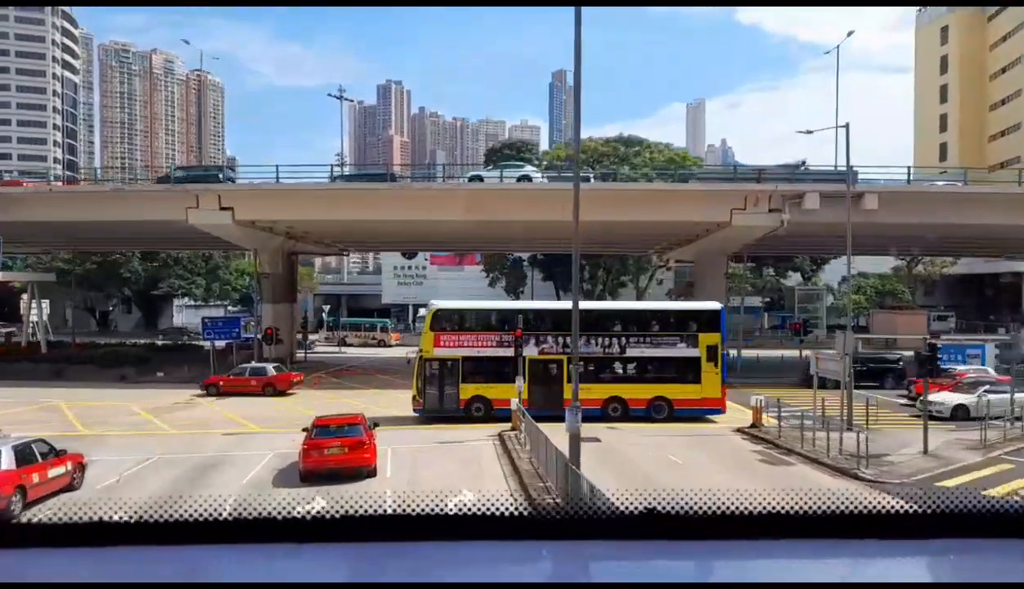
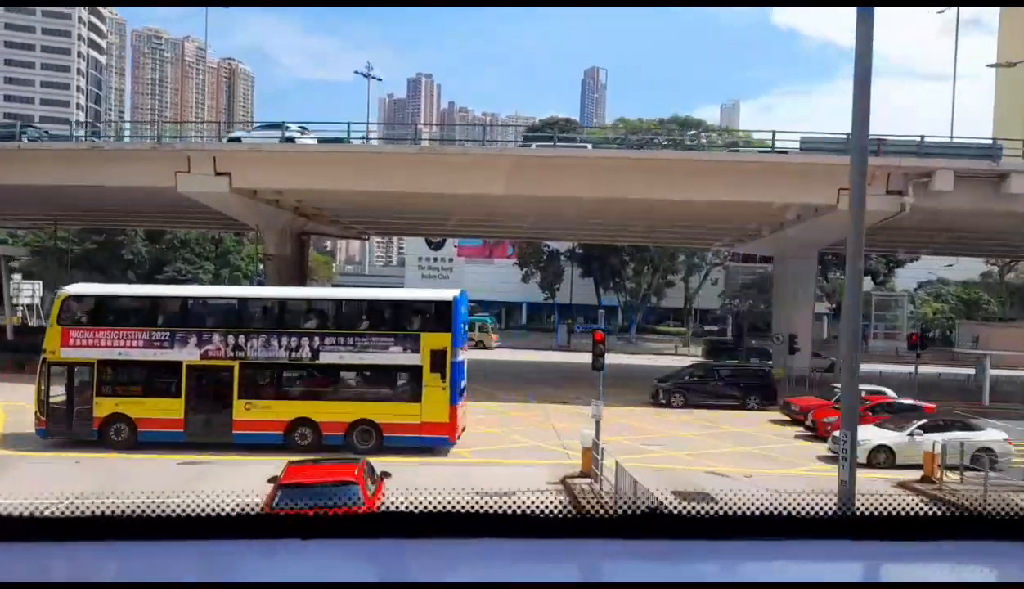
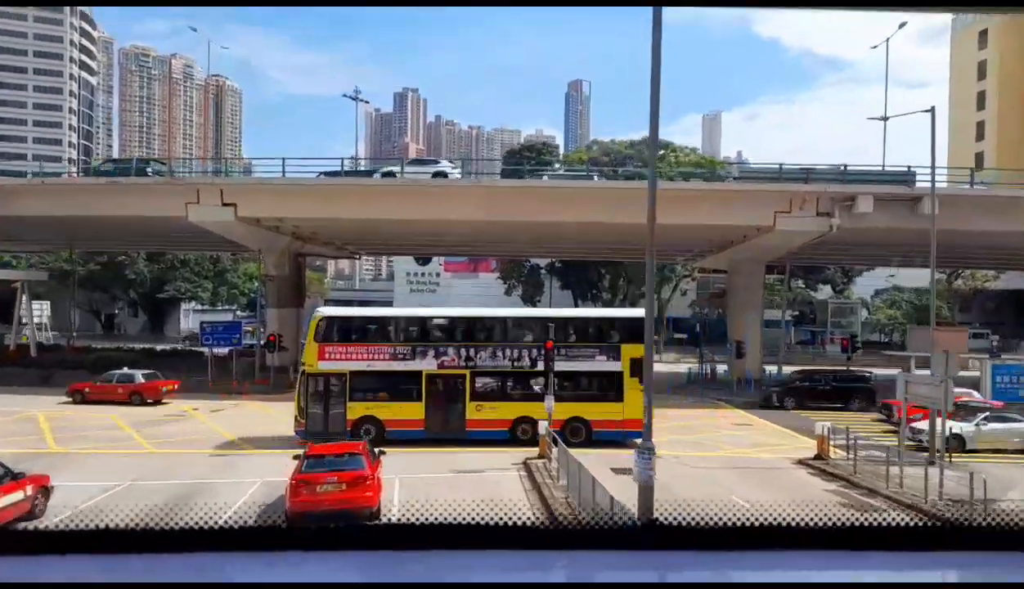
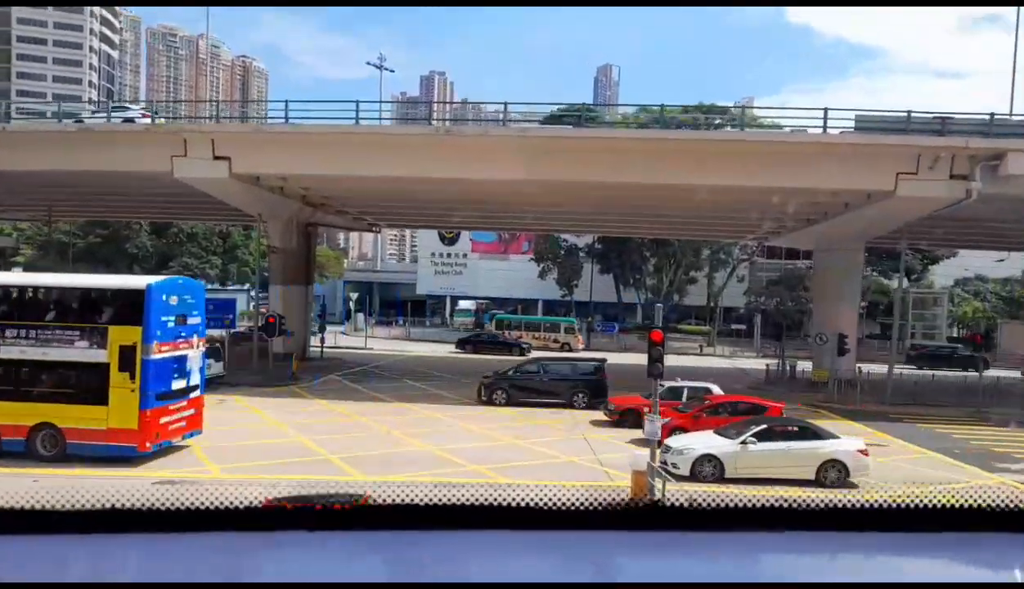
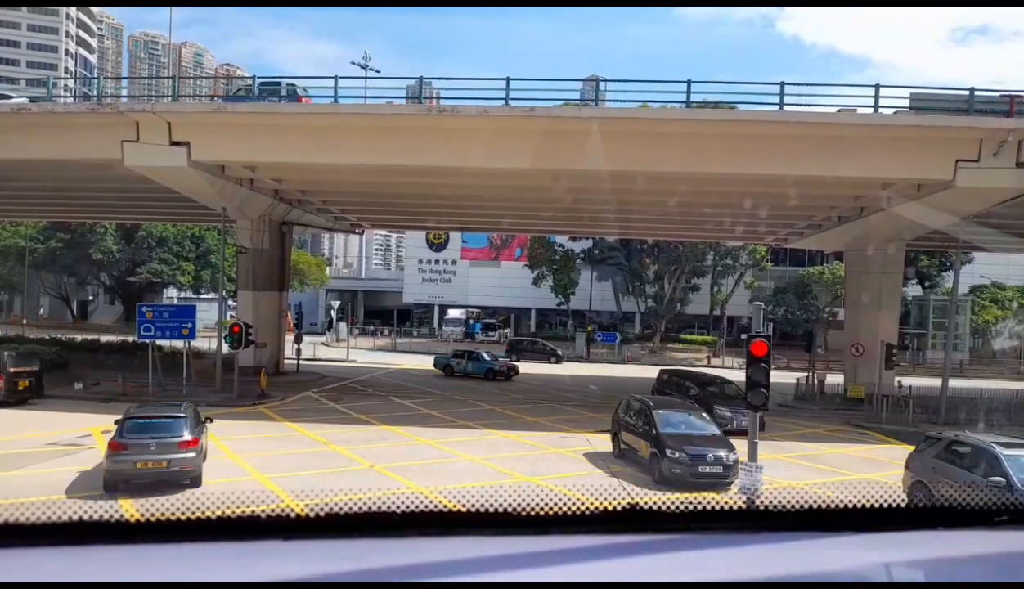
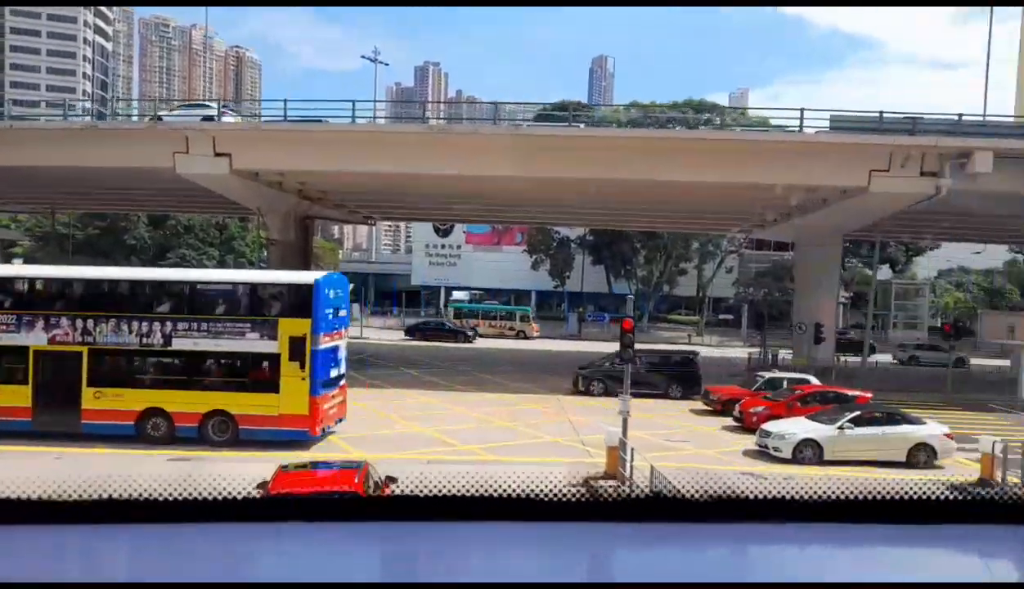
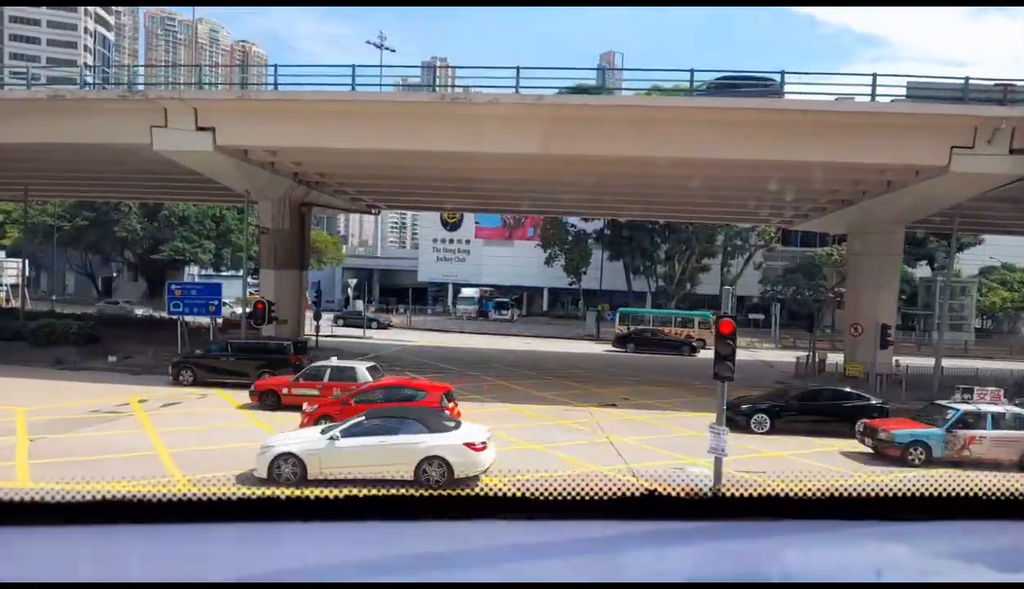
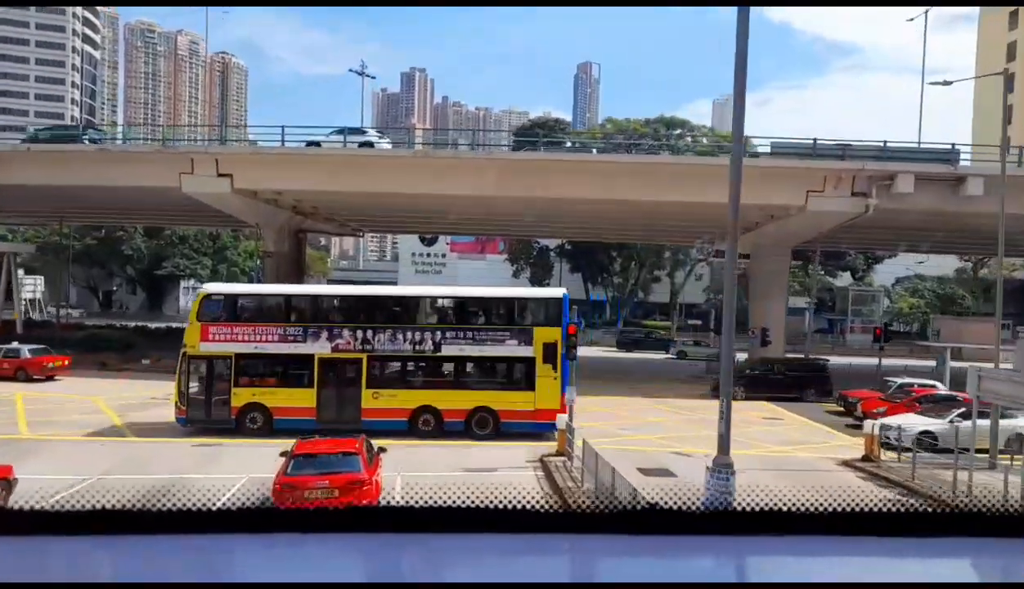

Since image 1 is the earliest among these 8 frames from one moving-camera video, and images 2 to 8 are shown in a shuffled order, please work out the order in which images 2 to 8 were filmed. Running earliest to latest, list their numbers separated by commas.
3, 8, 2, 6, 4, 7, 5
